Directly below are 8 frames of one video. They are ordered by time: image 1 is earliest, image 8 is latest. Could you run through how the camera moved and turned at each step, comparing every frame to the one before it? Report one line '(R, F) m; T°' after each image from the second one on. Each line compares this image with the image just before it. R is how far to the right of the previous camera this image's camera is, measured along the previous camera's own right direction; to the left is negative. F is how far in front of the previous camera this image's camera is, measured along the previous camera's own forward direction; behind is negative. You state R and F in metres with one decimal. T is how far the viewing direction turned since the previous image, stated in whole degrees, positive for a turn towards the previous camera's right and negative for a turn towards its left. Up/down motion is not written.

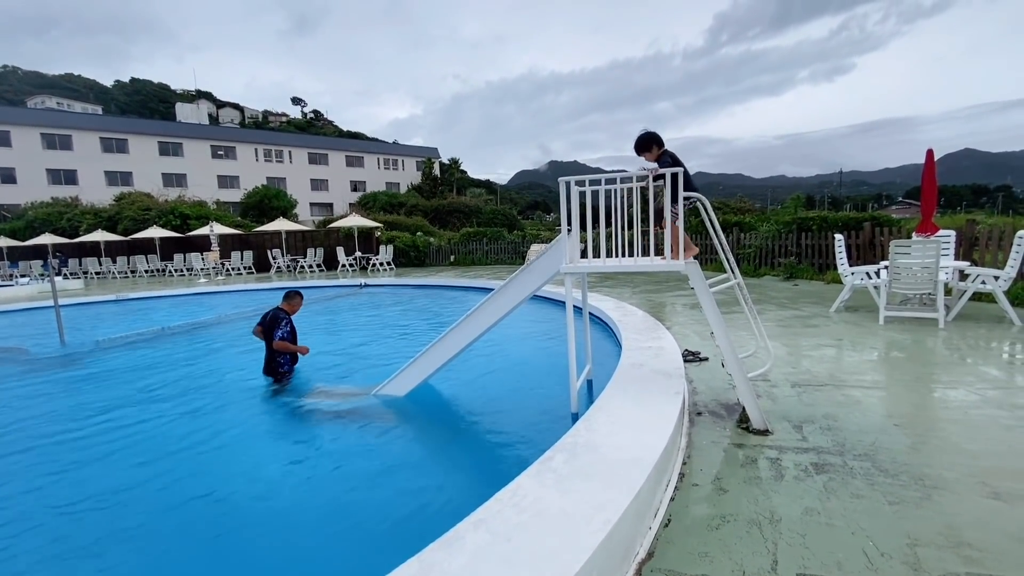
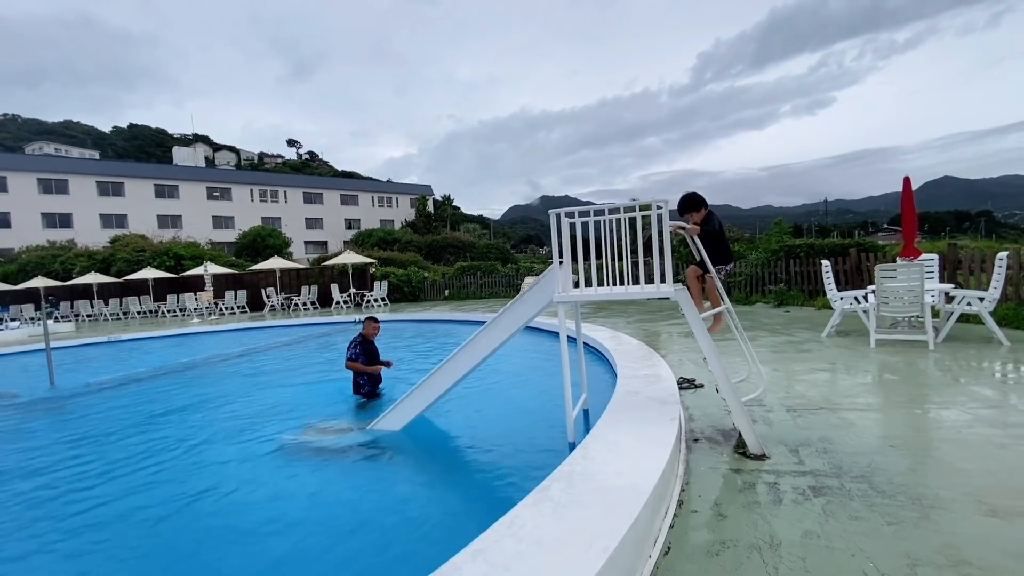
(0.0, -0.1) m; +1°
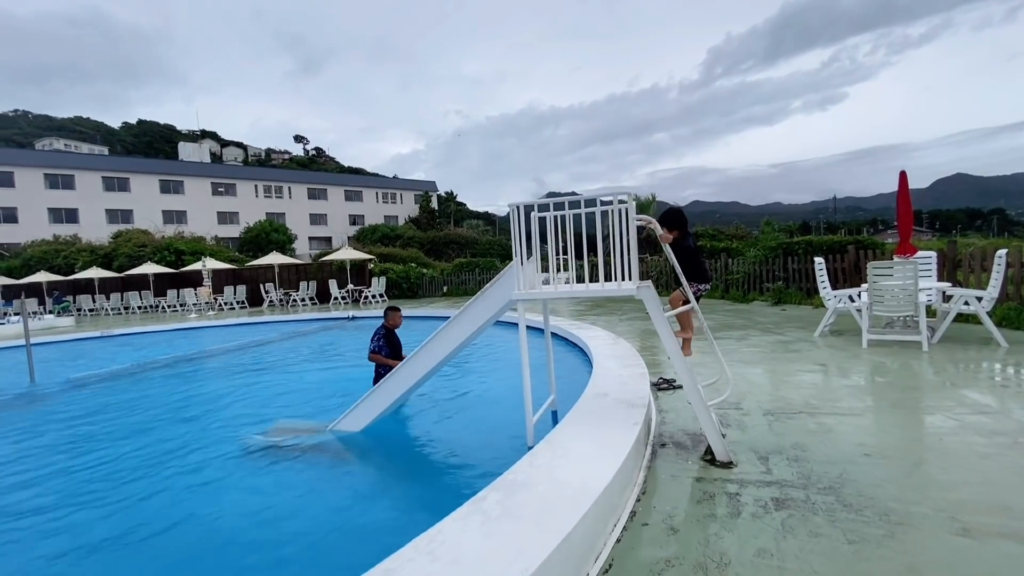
(+0.4, +0.2) m; -1°
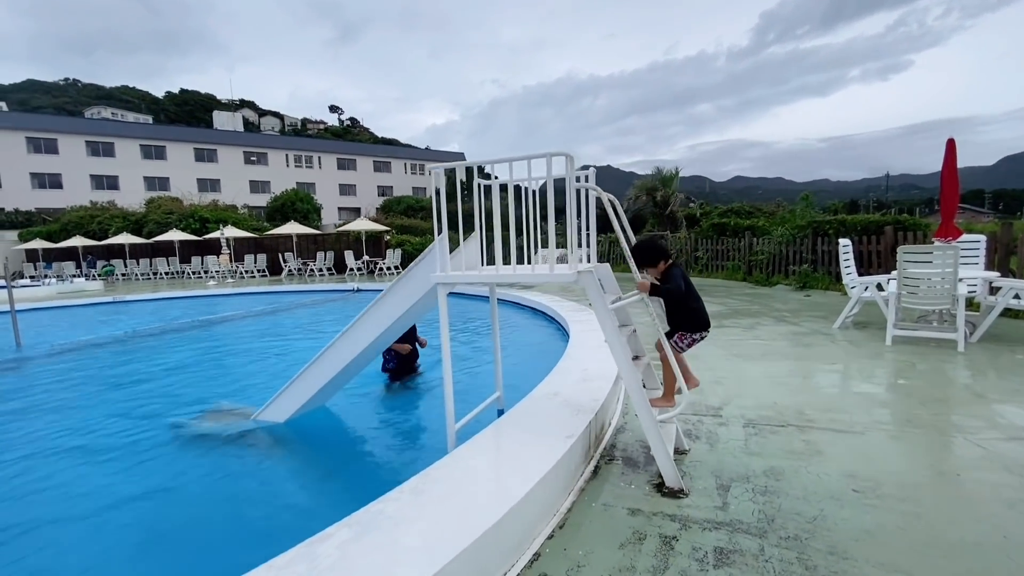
(+0.7, +0.6) m; -4°
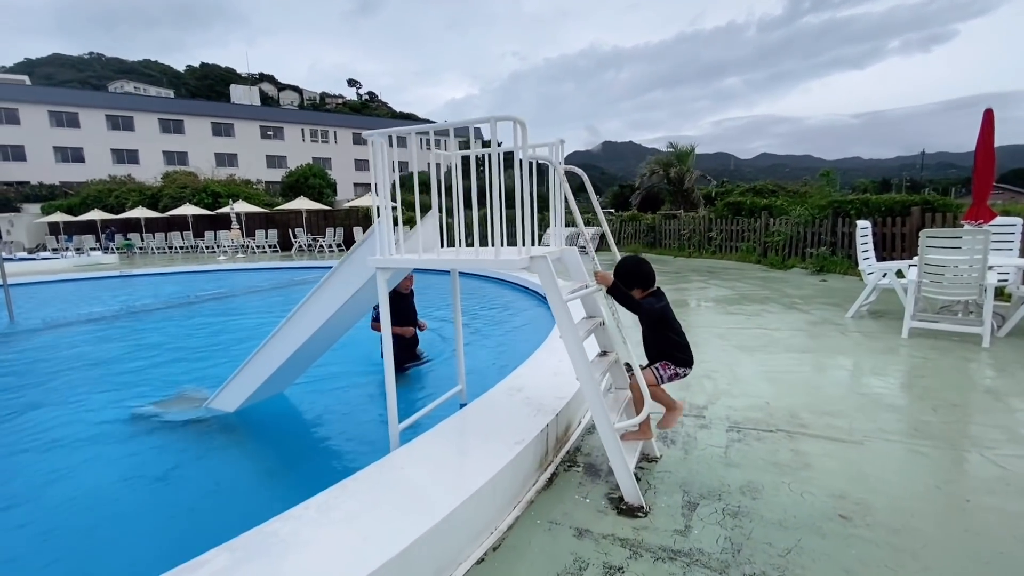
(+0.4, +0.4) m; -2°
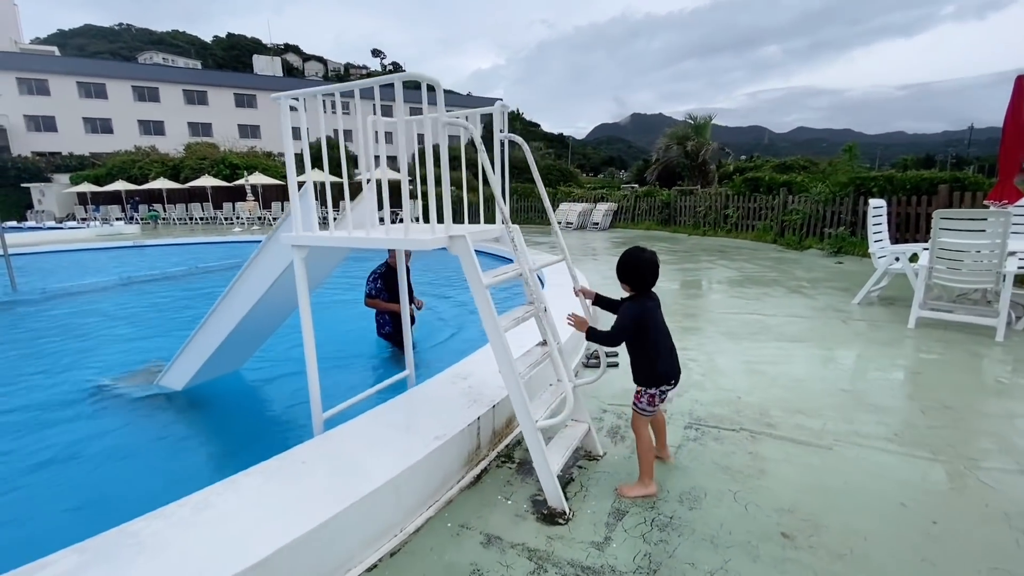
(+0.5, +0.3) m; -3°
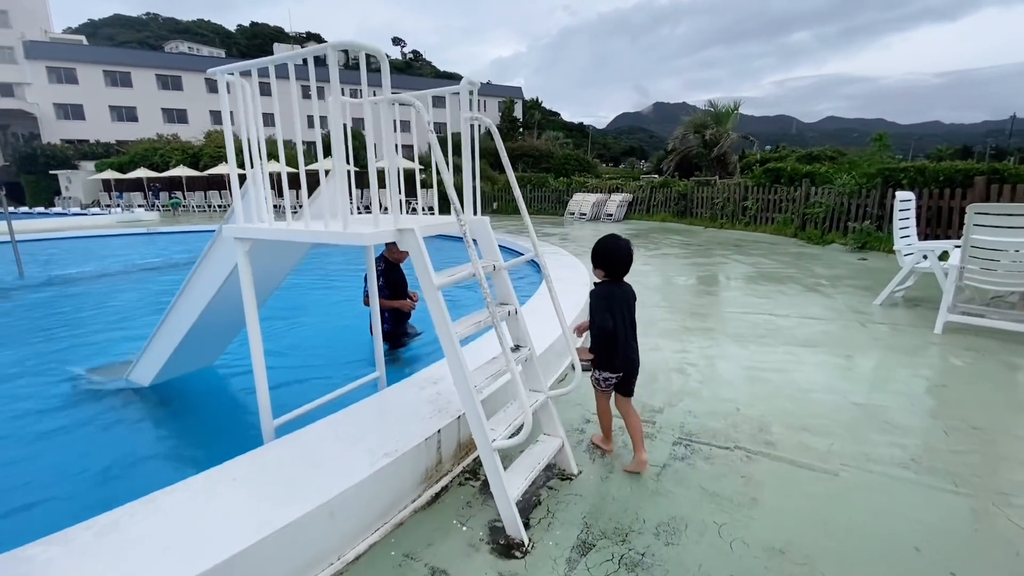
(+0.2, +0.3) m; -2°
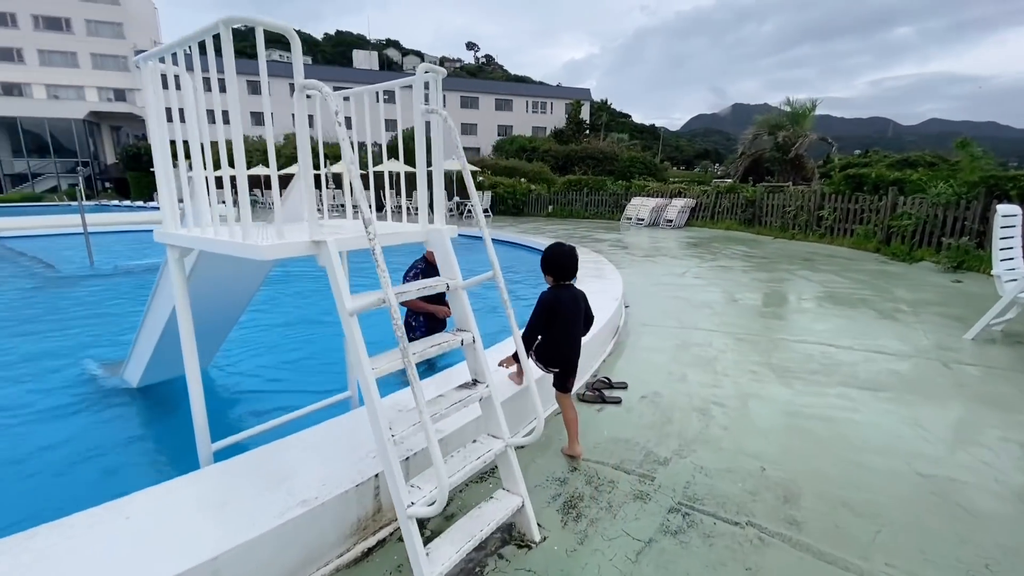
(+0.4, +0.4) m; -7°
